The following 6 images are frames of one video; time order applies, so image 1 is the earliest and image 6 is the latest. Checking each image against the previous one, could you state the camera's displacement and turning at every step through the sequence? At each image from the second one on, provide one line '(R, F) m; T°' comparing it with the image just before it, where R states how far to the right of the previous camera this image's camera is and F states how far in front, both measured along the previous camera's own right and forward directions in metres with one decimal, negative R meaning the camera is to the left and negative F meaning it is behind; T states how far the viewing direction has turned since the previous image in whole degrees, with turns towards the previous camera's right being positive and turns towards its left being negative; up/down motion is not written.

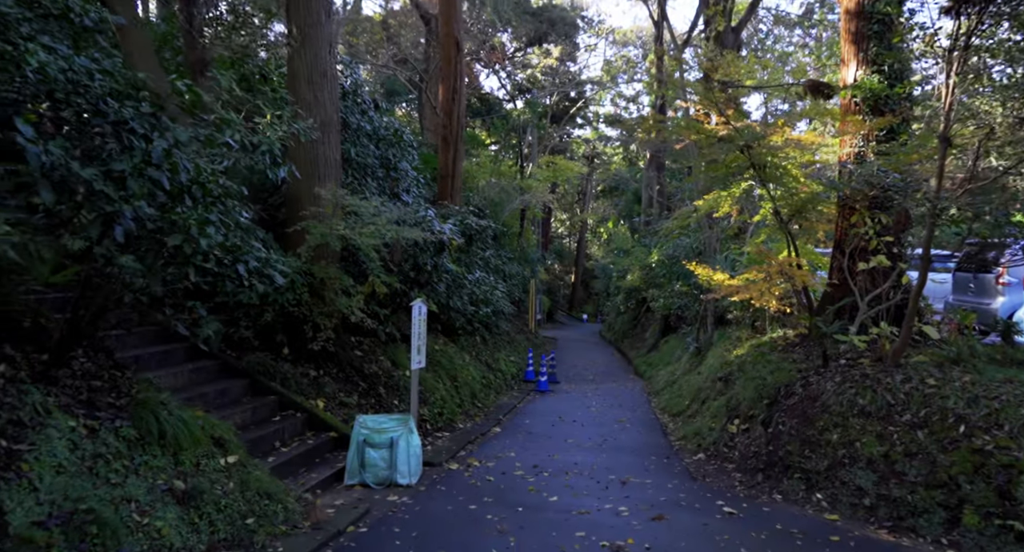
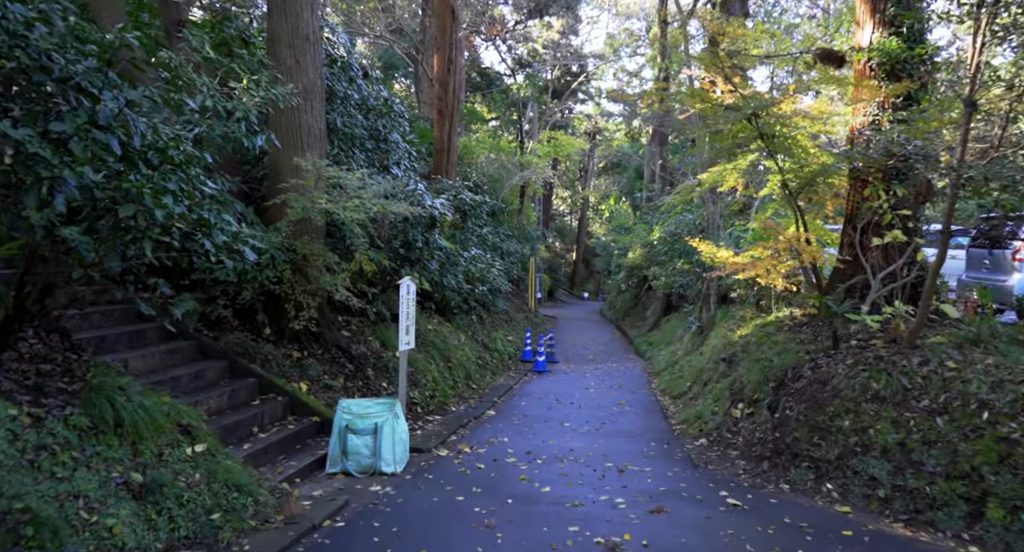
(+0.1, +0.4) m; 0°
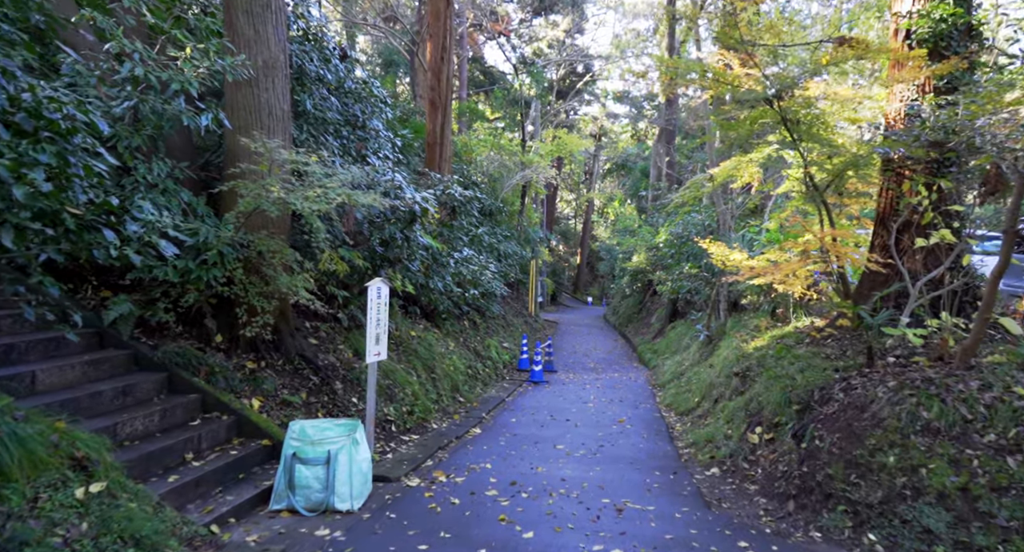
(+0.2, +1.0) m; 0°
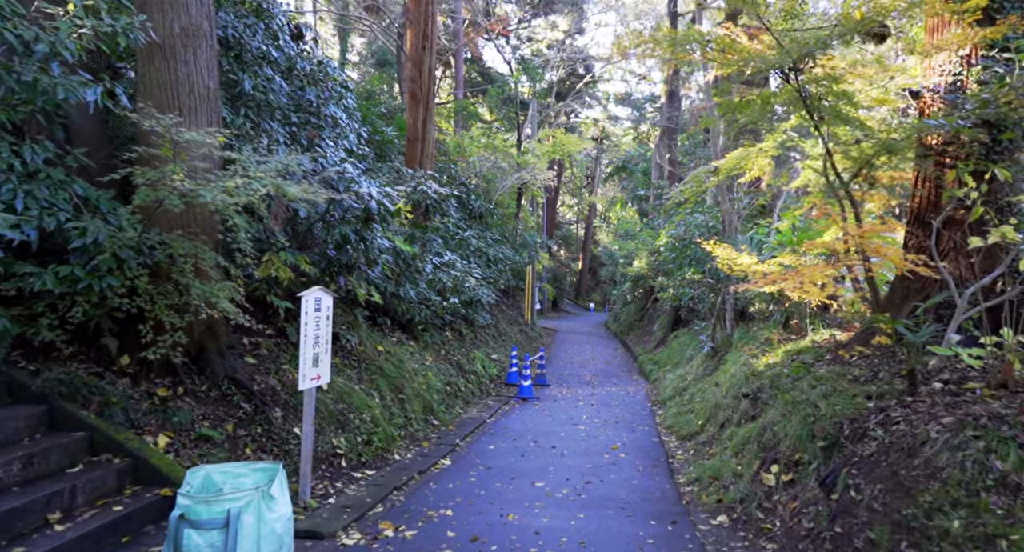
(+0.3, +1.1) m; 0°
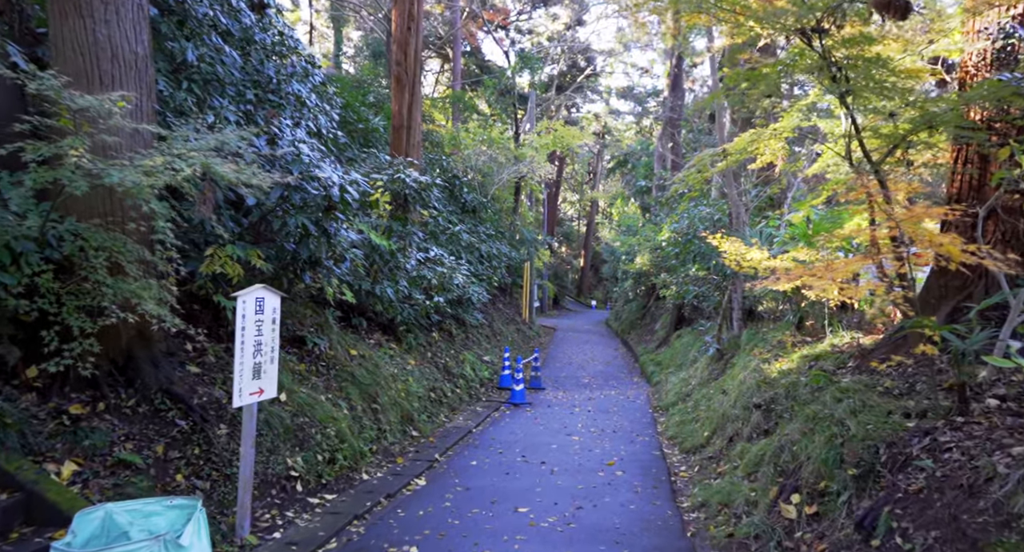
(+0.2, +0.8) m; 0°
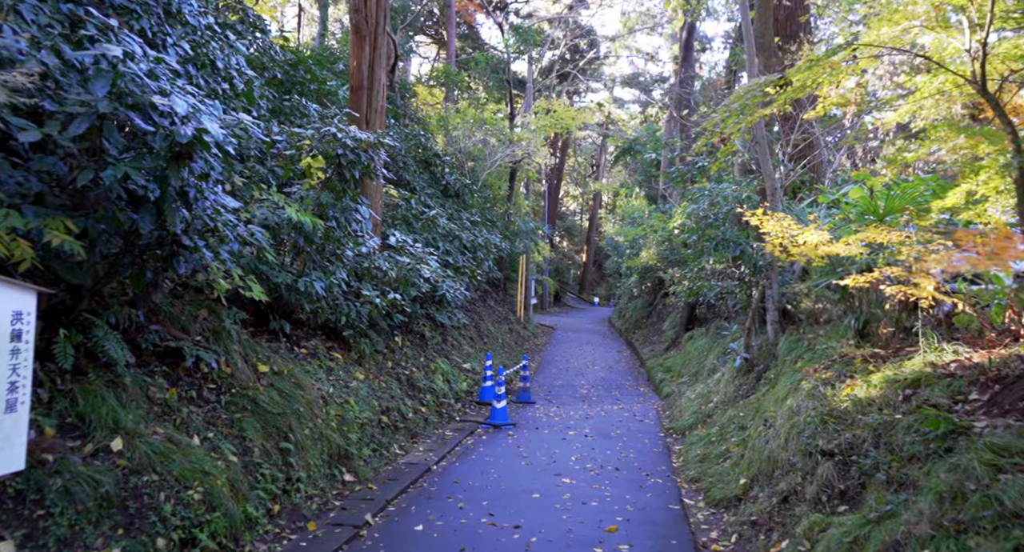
(+0.3, +2.2) m; 0°
